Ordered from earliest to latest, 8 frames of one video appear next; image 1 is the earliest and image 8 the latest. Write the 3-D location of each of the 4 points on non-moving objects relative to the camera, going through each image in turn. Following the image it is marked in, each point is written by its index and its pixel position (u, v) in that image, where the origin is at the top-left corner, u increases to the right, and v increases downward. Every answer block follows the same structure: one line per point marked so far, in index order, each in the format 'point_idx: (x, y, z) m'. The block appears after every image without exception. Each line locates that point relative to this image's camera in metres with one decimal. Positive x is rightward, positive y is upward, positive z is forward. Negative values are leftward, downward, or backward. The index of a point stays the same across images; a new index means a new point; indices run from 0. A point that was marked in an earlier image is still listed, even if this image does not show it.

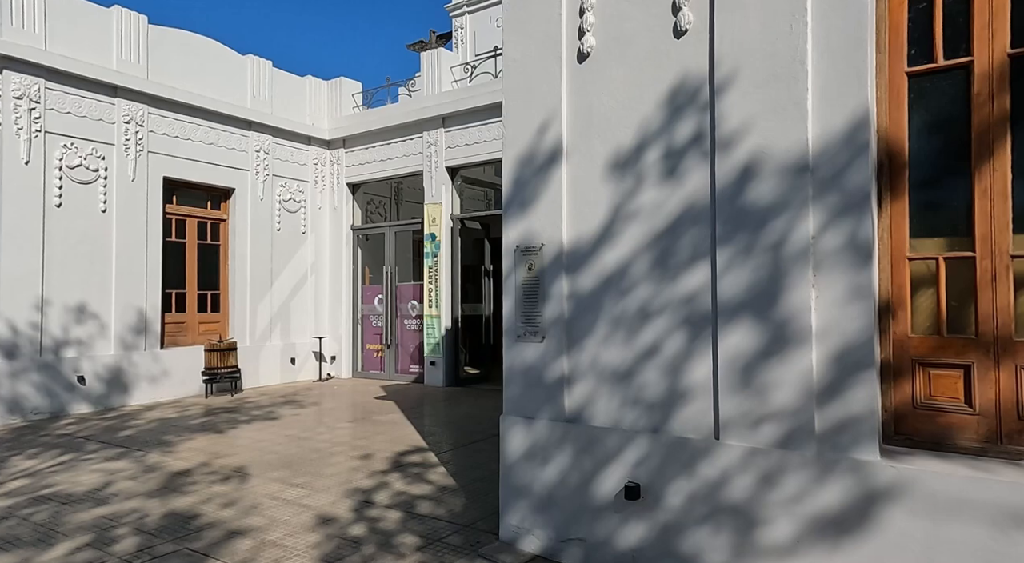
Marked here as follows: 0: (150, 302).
0: (-4.3, -0.3, +8.0) m
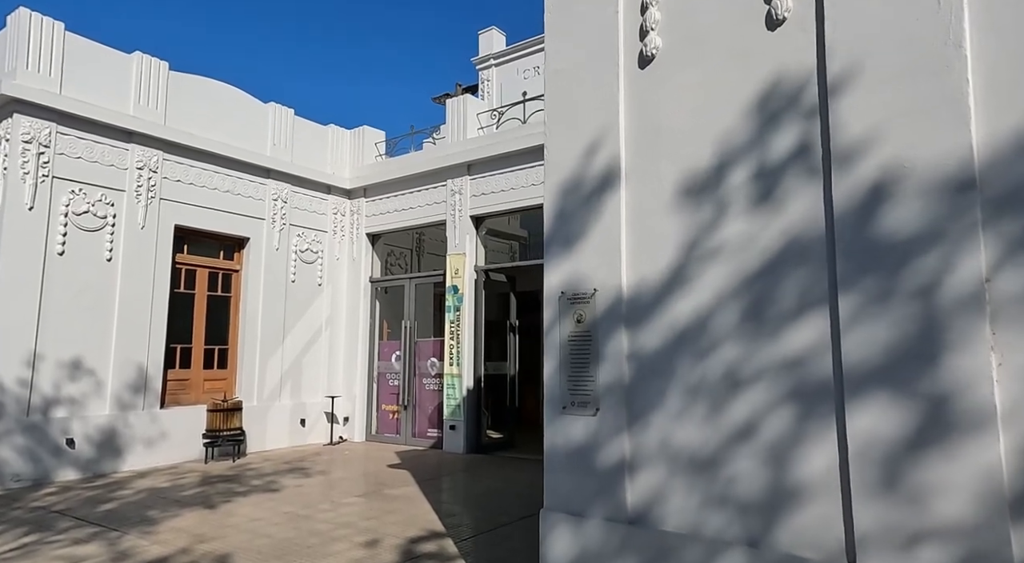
0: (-4.0, -0.9, +7.4) m
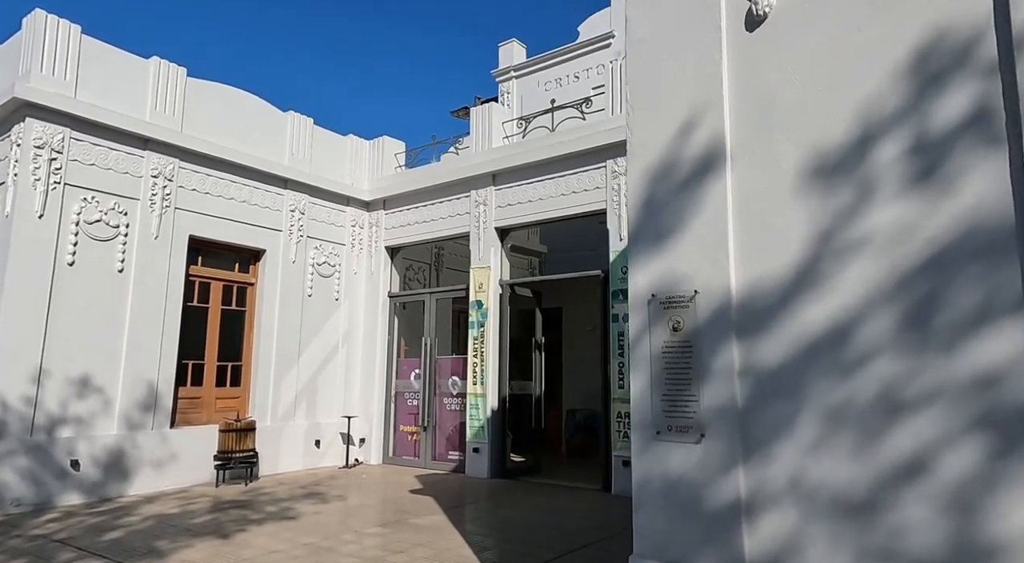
0: (-3.7, -1.0, +7.1) m
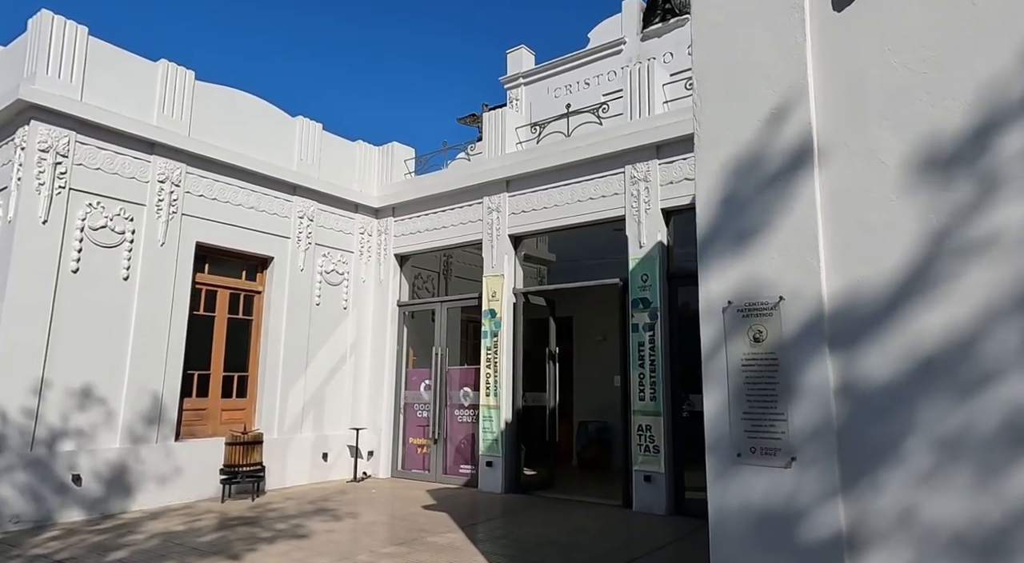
0: (-3.5, -1.1, +6.8) m
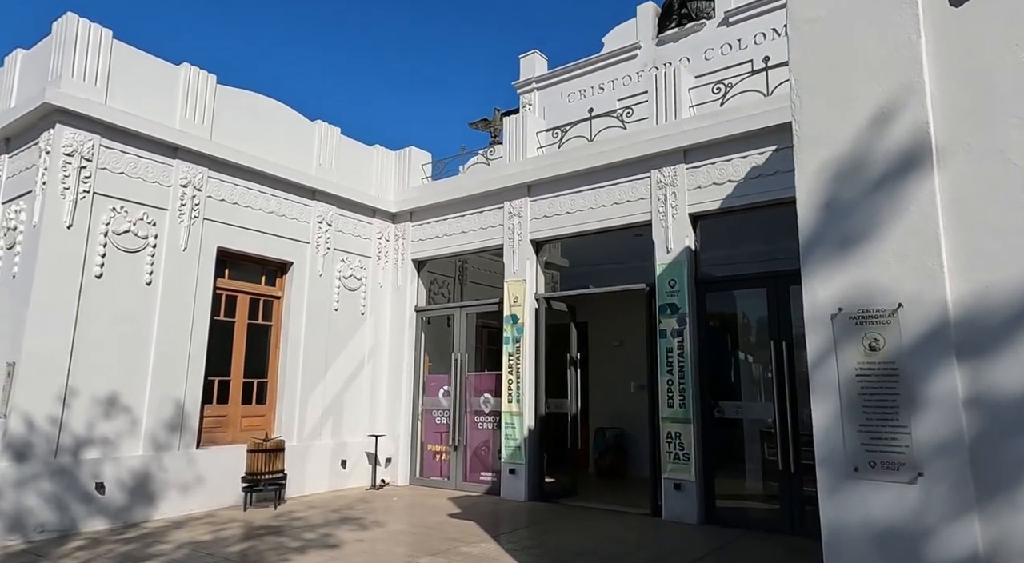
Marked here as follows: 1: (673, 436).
0: (-3.3, -1.1, +6.7) m
1: (+1.6, -1.5, +6.6) m
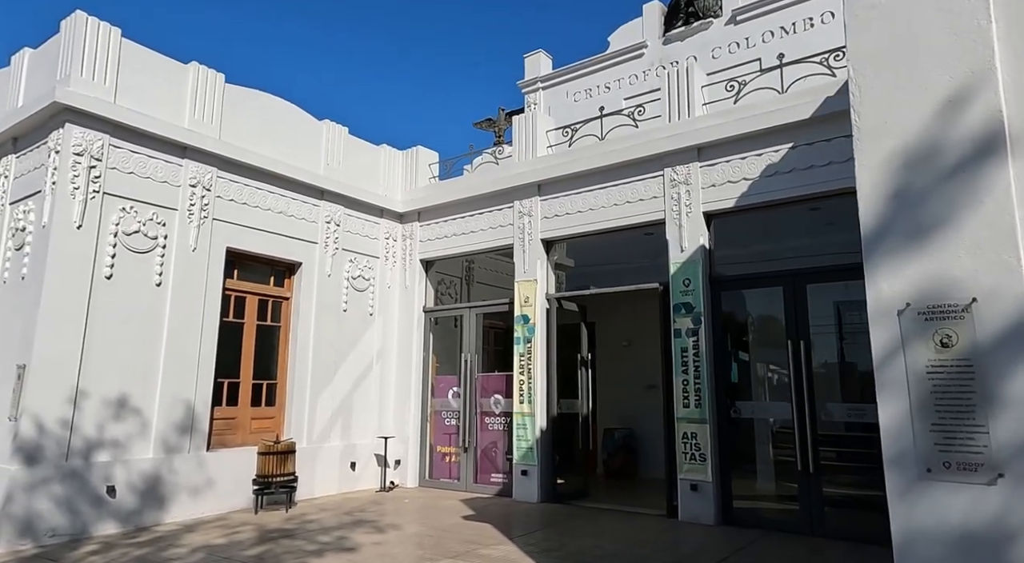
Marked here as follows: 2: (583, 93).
0: (-3.1, -1.1, +6.7) m
1: (+1.7, -1.5, +6.5) m
2: (+1.1, +2.8, +10.0) m
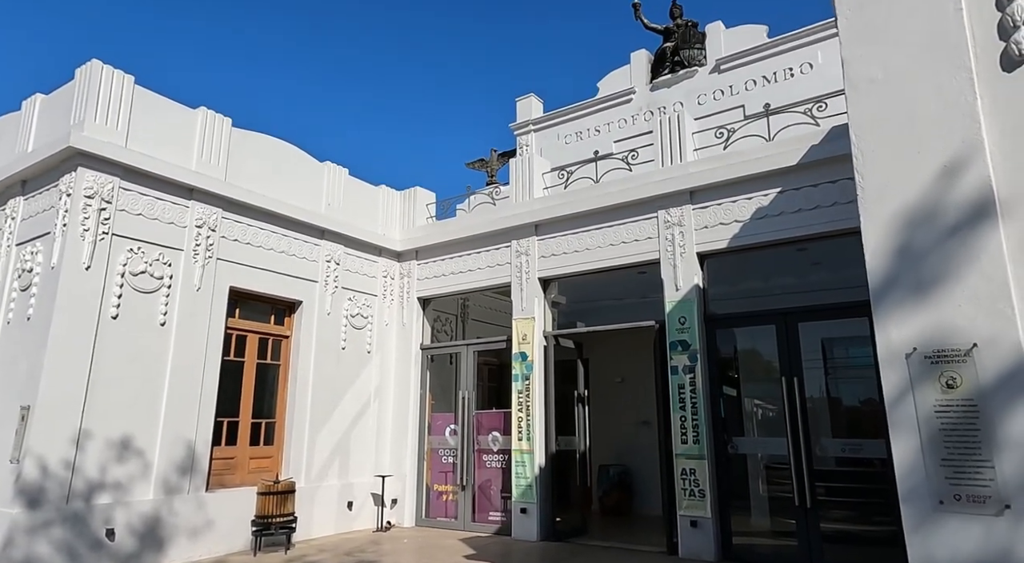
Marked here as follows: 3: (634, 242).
0: (-3.1, -1.5, +6.7) m
1: (+1.7, -1.9, +6.6) m
2: (+1.0, +2.3, +10.3) m
3: (+1.4, +0.4, +7.5) m
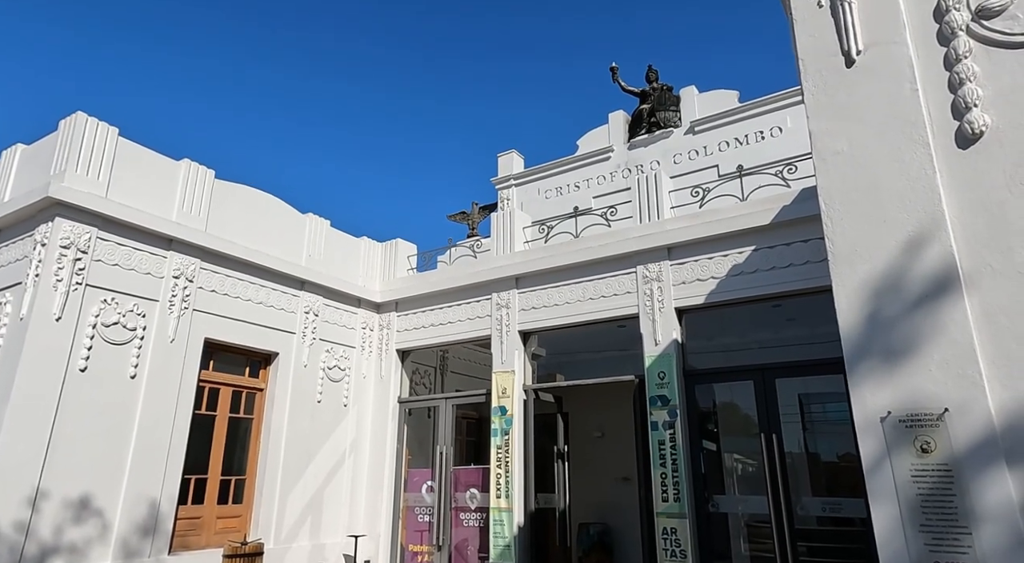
0: (-3.3, -2.0, +6.5) m
1: (+1.5, -2.4, +6.5) m
2: (+0.7, +1.4, +10.5) m
3: (+1.1, -0.2, +7.6) m
